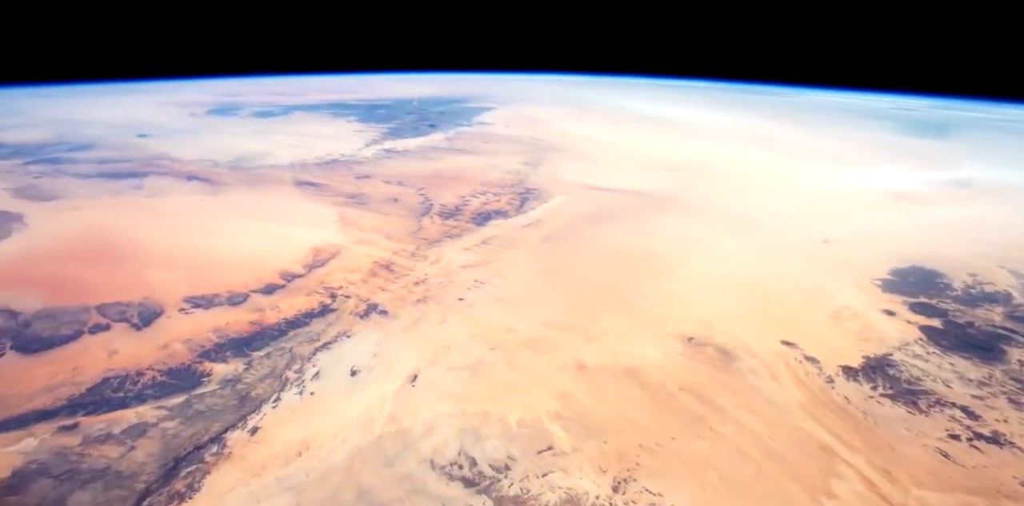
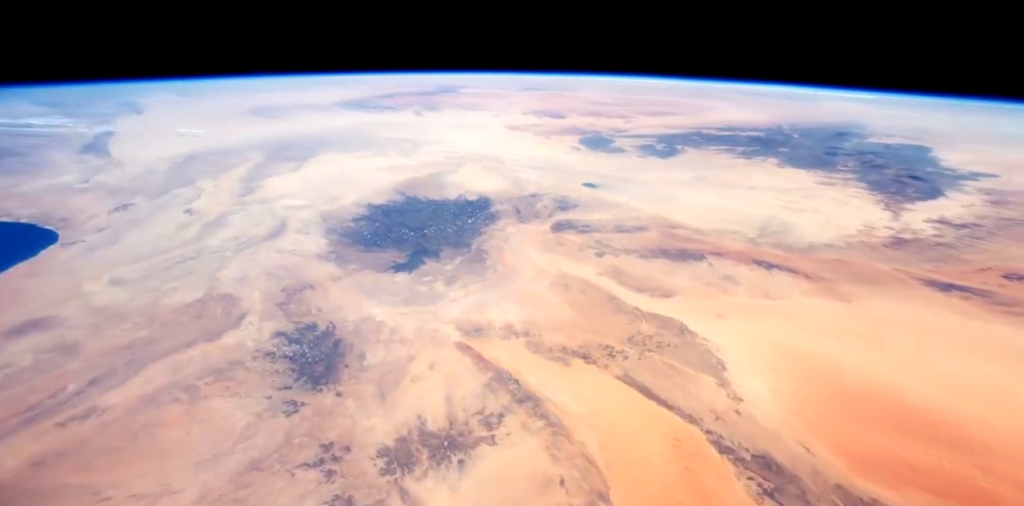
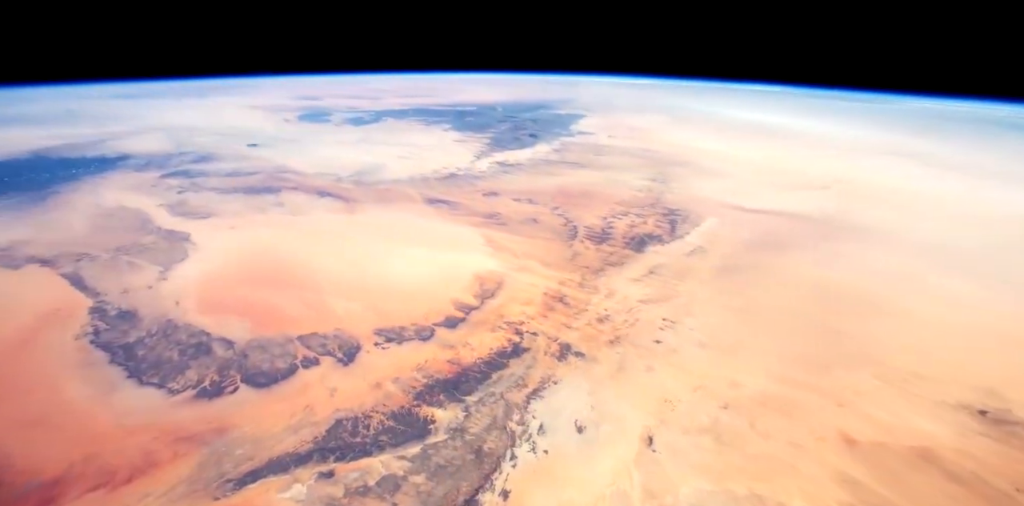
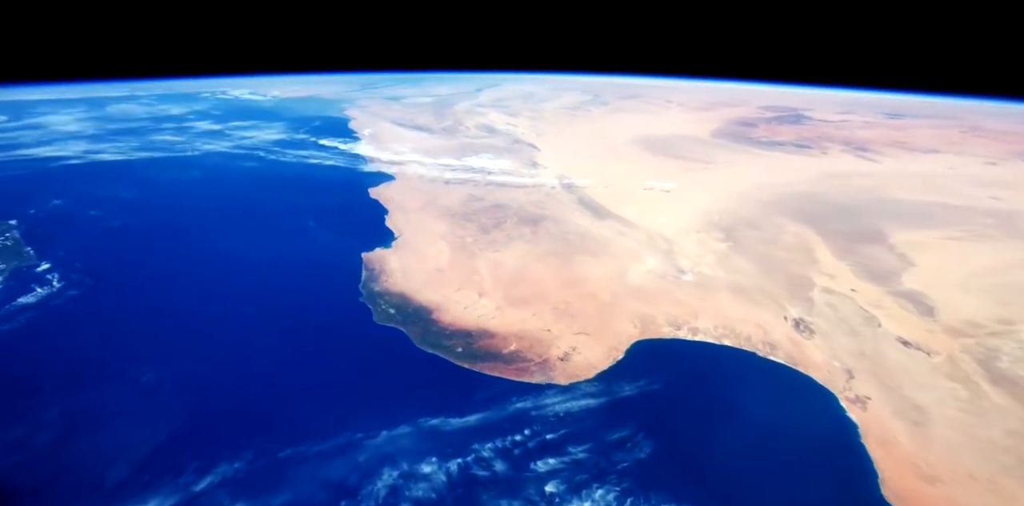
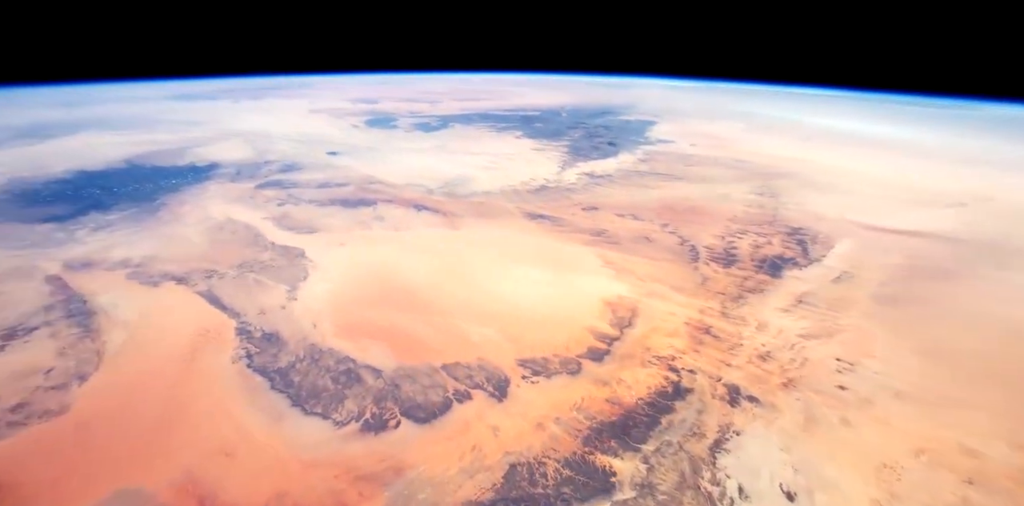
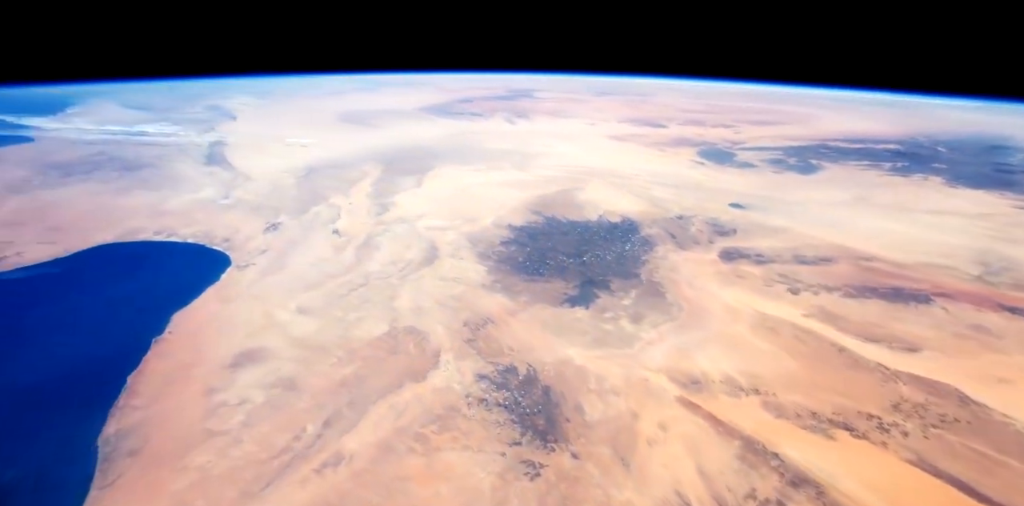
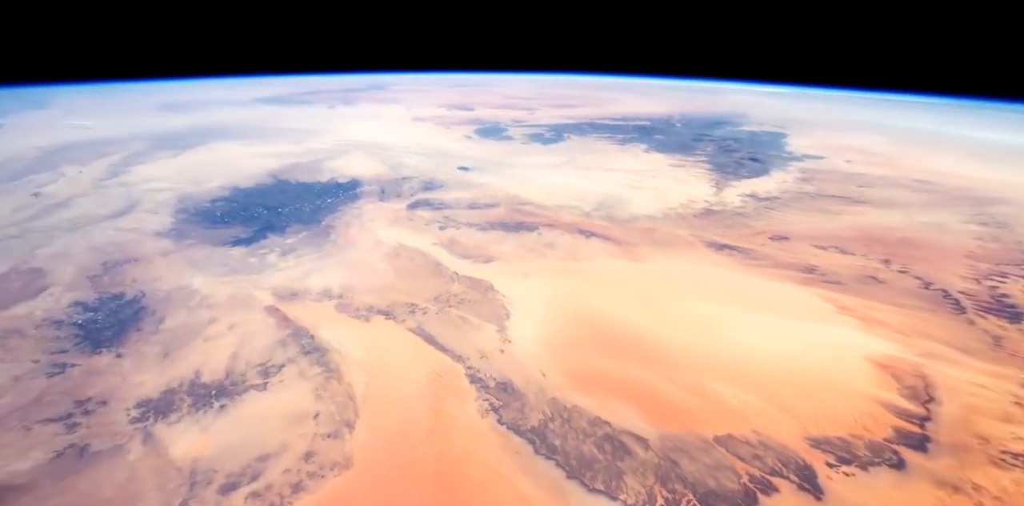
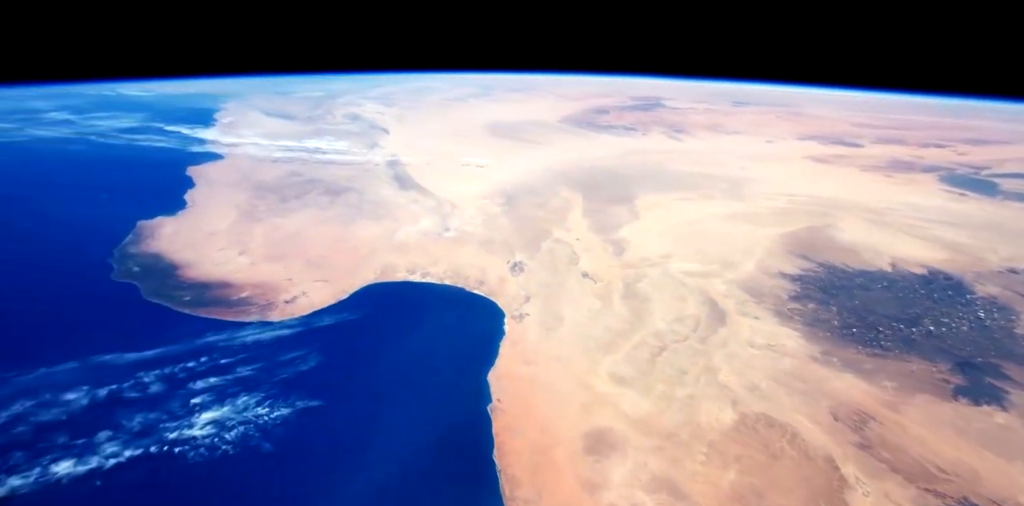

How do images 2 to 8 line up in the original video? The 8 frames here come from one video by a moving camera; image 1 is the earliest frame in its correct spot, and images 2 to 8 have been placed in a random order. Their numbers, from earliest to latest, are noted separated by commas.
3, 5, 7, 2, 6, 8, 4
